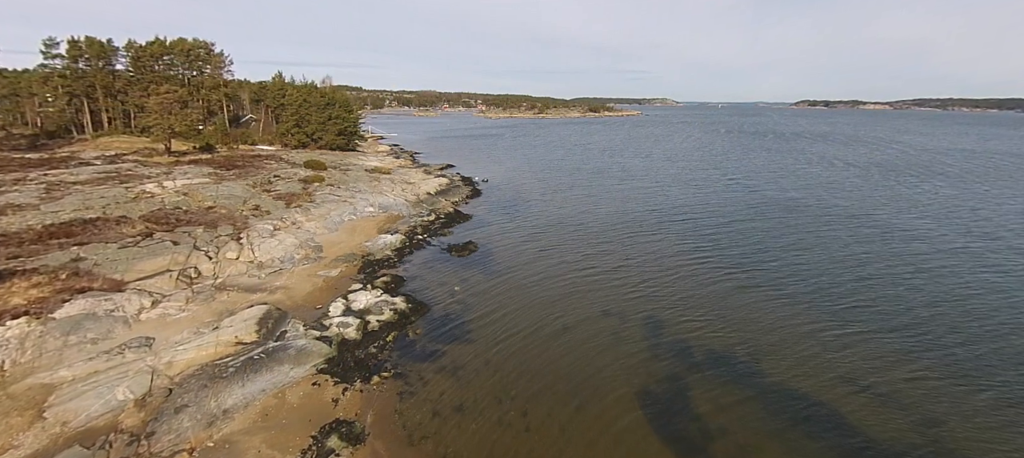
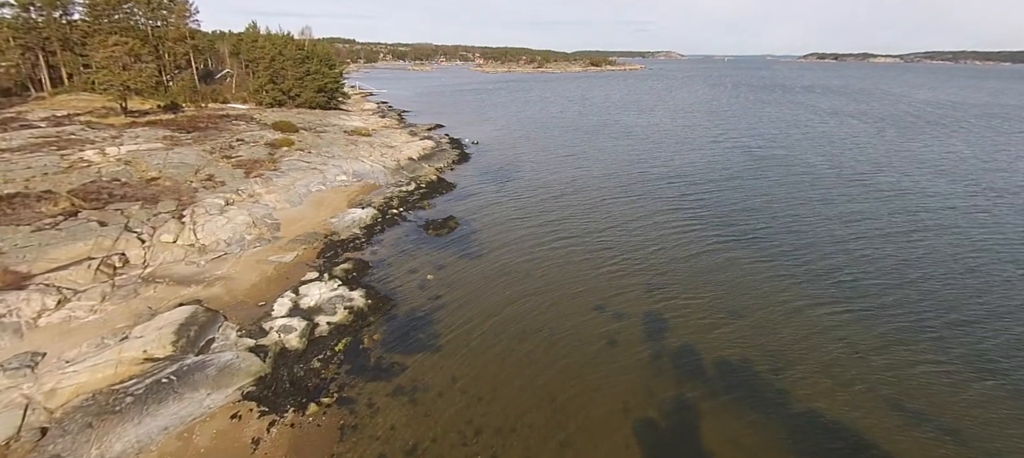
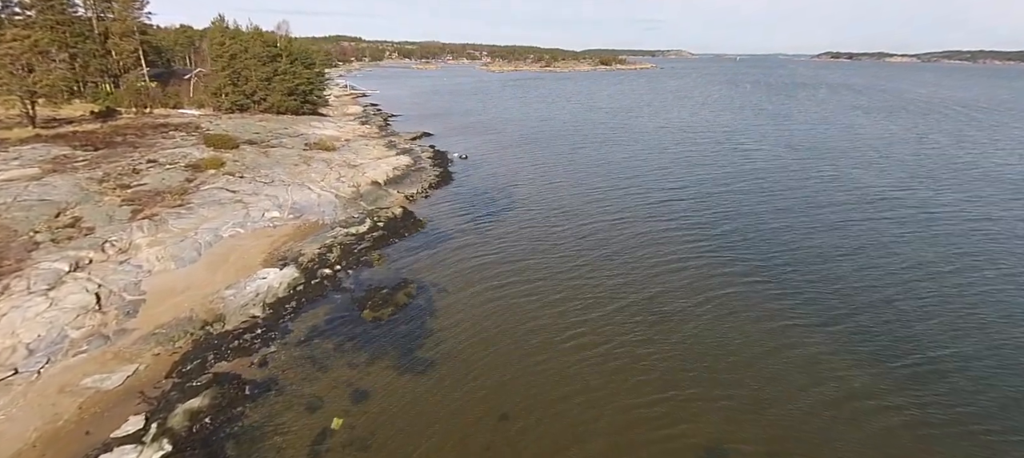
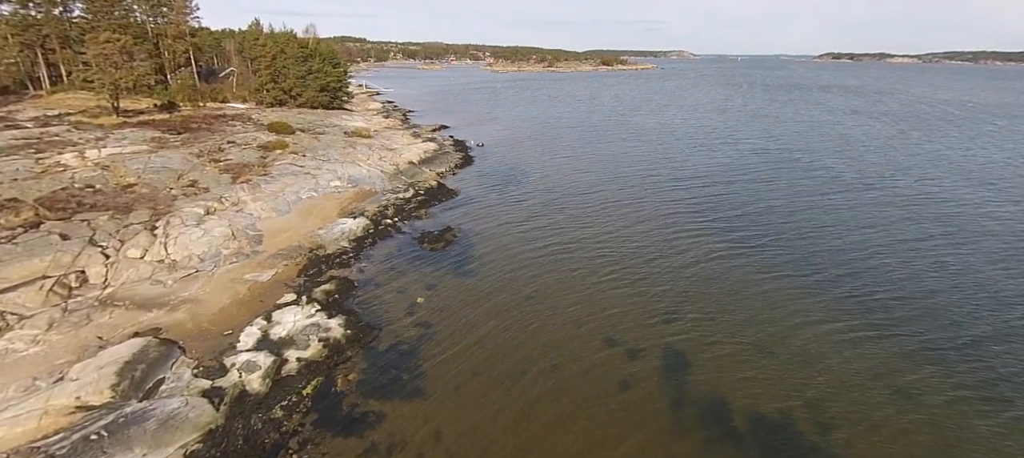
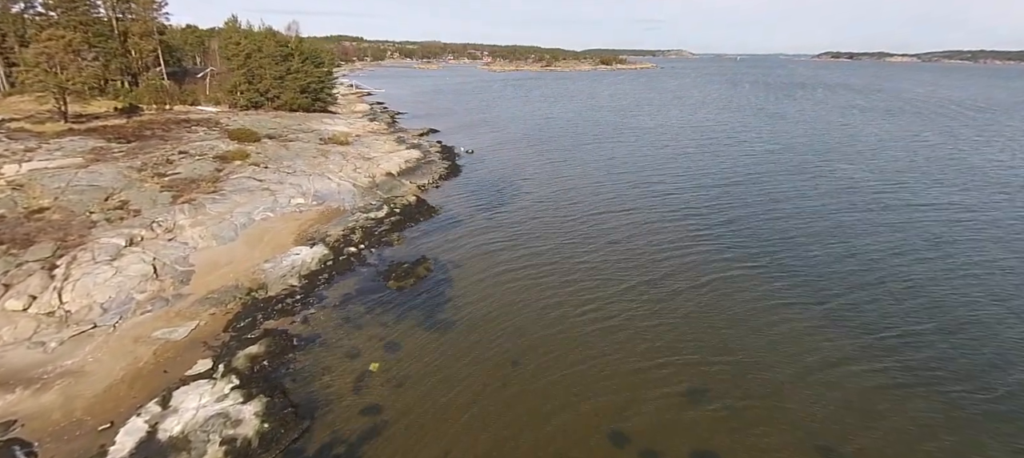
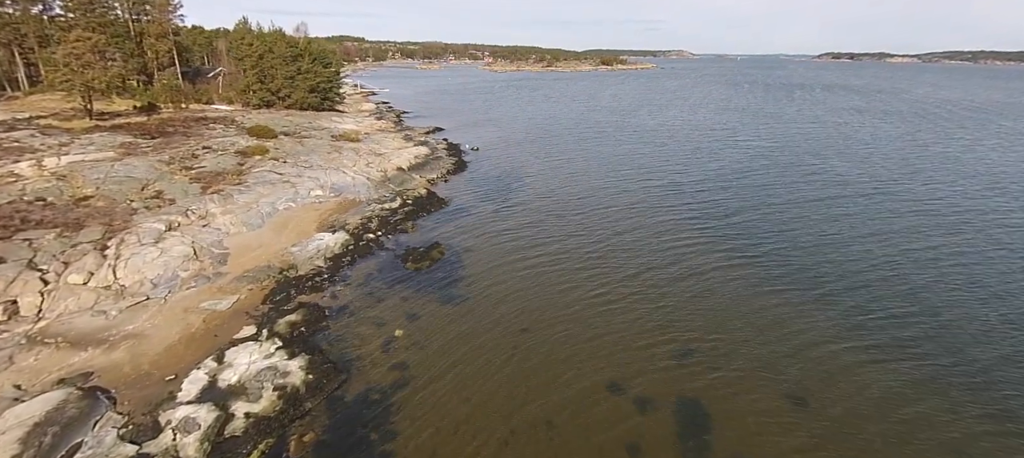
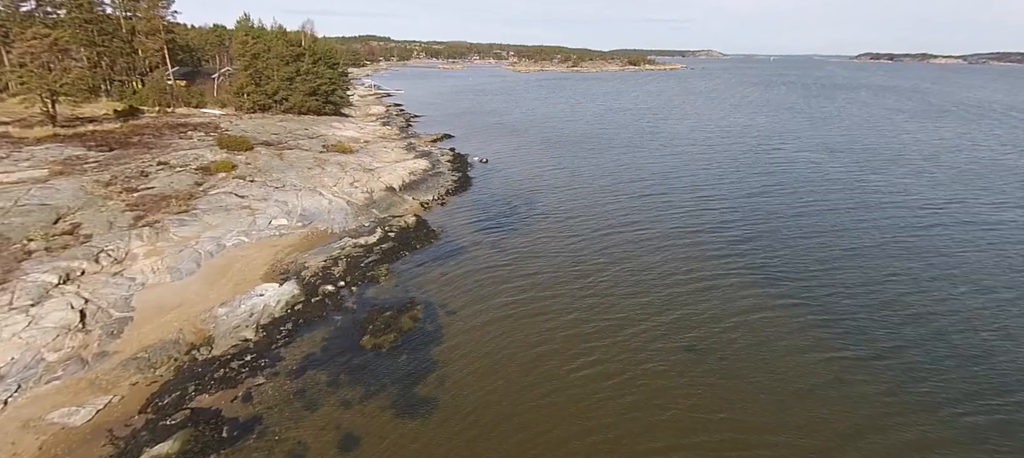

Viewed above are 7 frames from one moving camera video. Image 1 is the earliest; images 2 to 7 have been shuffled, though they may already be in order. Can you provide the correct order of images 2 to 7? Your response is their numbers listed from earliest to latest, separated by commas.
2, 4, 6, 5, 3, 7
